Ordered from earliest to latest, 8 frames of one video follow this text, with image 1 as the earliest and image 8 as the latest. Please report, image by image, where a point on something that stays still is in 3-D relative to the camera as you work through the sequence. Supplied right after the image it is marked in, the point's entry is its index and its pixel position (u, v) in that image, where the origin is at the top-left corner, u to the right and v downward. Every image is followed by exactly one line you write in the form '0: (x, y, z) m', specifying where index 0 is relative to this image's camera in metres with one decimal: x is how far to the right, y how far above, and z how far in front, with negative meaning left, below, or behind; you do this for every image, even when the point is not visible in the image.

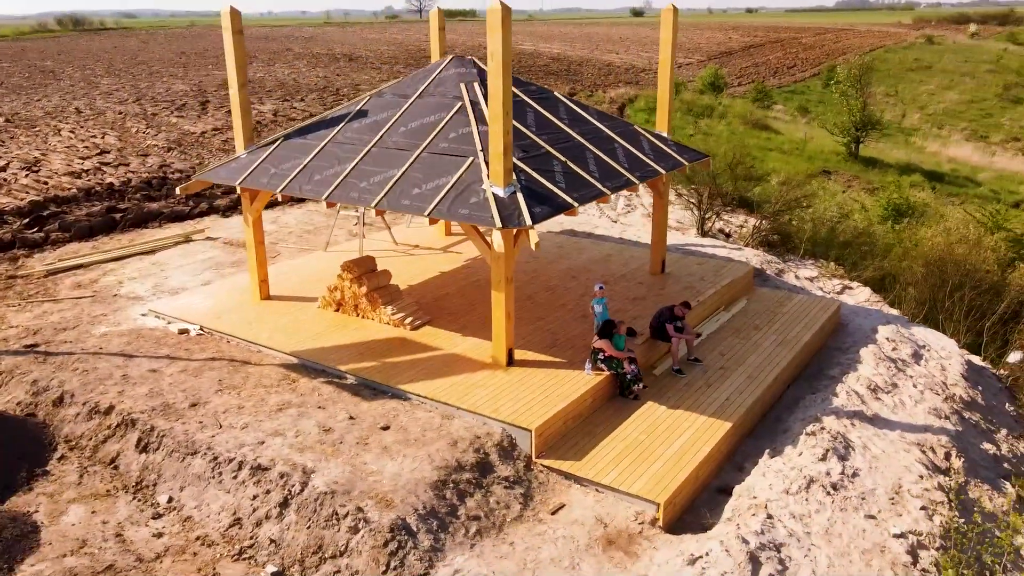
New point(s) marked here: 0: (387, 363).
0: (-1.5, -0.9, +9.3) m
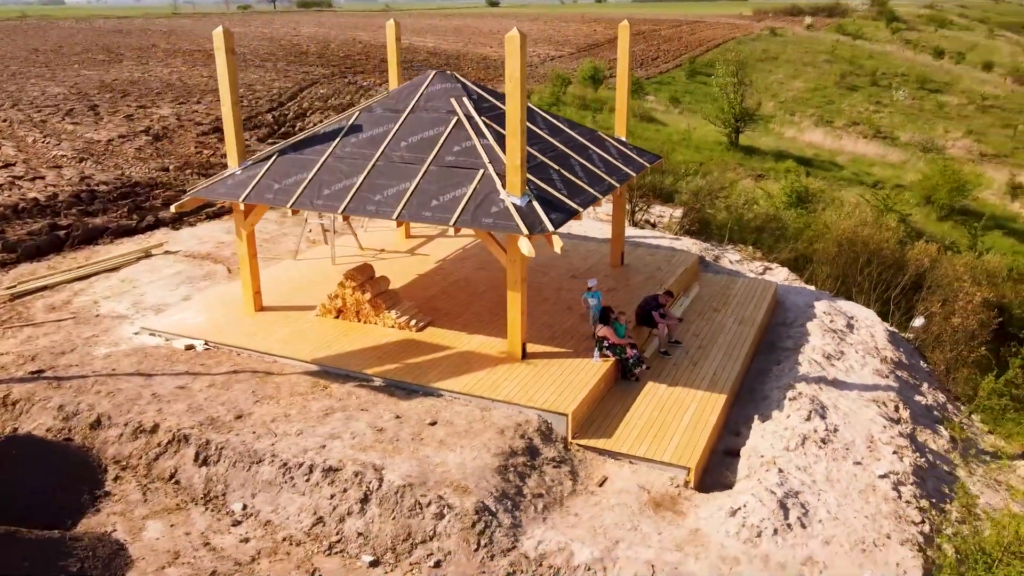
0: (-1.3, -0.9, +10.0) m
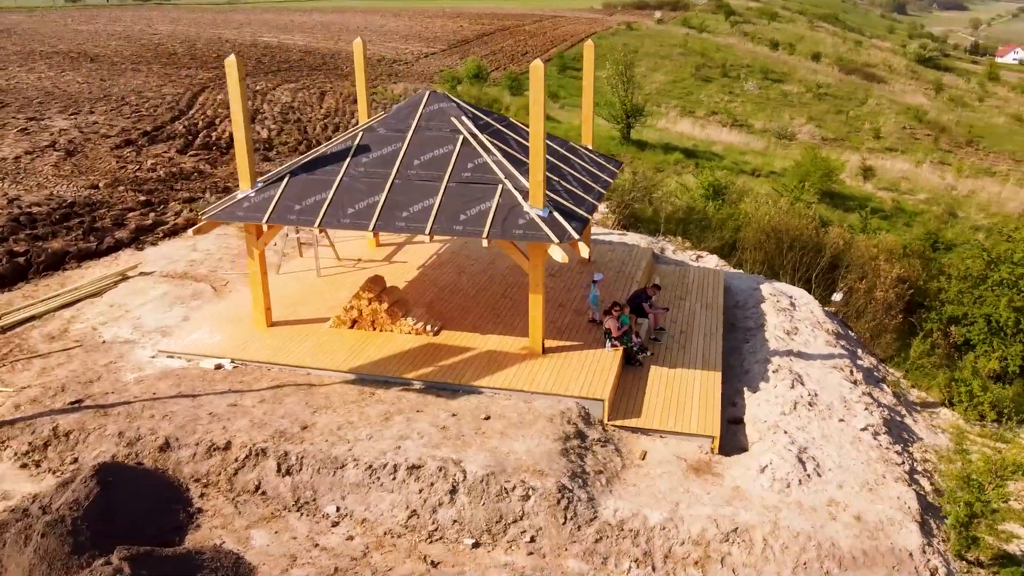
0: (-0.9, -1.0, +10.8) m
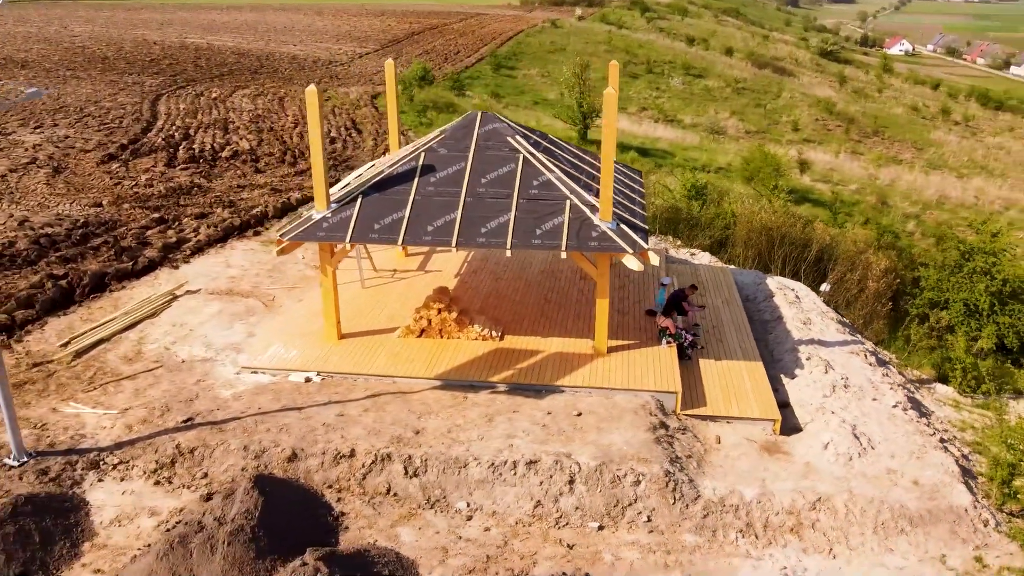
0: (+0.1, -1.2, +11.7) m
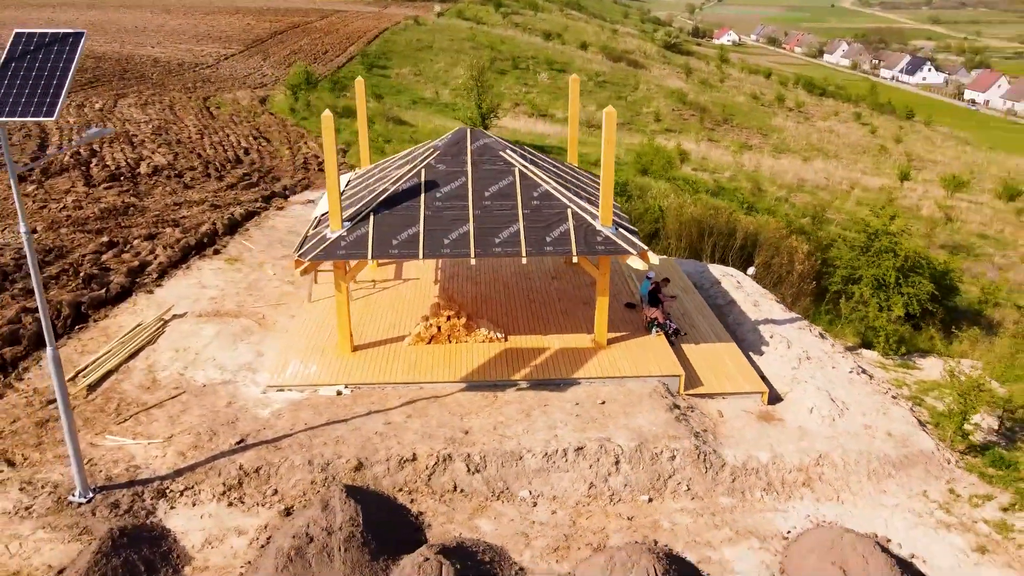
0: (+0.3, -1.2, +12.7) m
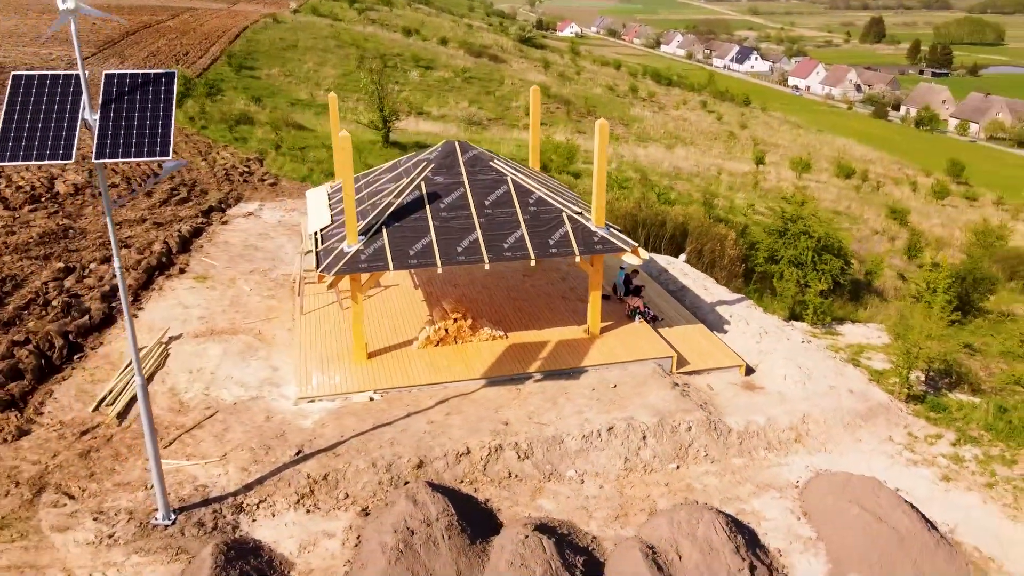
0: (+0.5, -1.2, +13.8) m
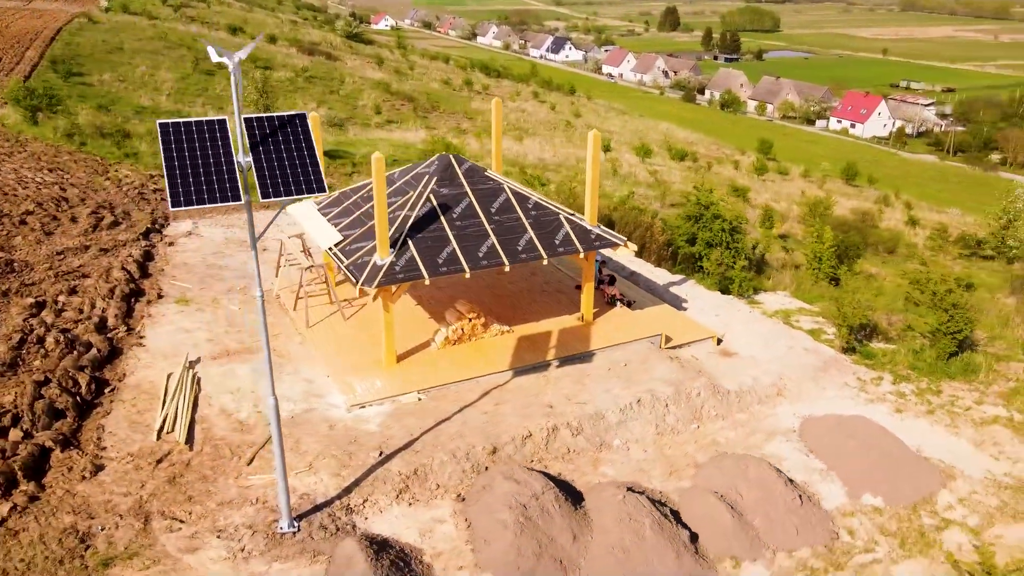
0: (+0.8, -1.1, +15.3) m
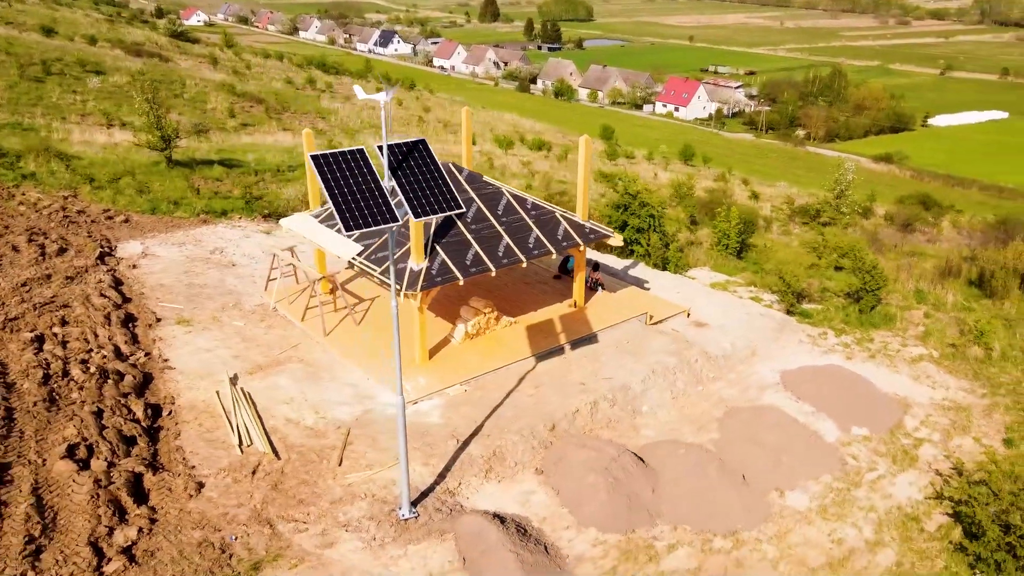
0: (+1.0, -0.9, +16.9) m
